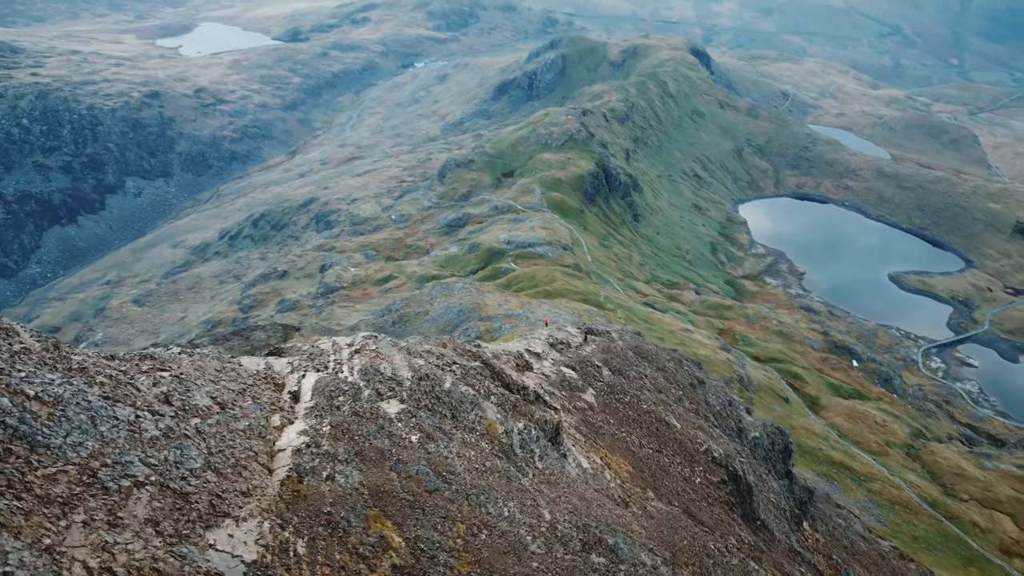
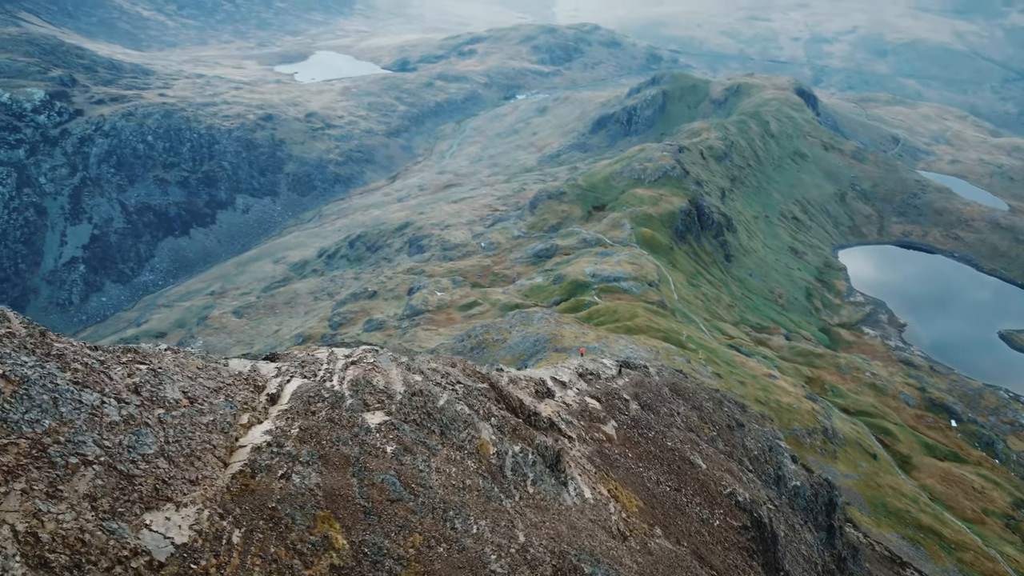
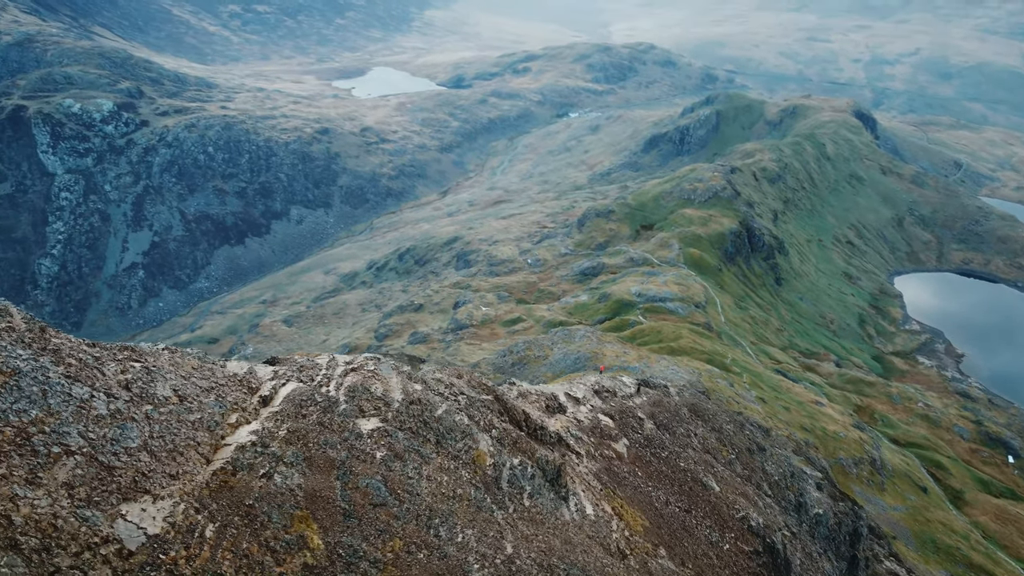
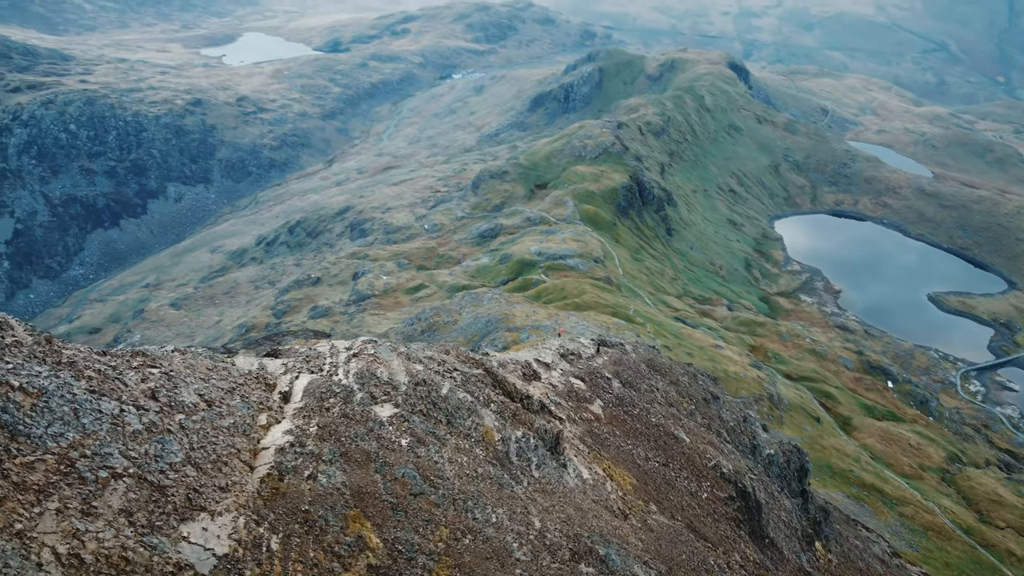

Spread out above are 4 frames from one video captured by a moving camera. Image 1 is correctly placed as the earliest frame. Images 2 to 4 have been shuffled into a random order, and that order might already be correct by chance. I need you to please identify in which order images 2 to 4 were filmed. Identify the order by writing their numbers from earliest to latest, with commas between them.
4, 2, 3
